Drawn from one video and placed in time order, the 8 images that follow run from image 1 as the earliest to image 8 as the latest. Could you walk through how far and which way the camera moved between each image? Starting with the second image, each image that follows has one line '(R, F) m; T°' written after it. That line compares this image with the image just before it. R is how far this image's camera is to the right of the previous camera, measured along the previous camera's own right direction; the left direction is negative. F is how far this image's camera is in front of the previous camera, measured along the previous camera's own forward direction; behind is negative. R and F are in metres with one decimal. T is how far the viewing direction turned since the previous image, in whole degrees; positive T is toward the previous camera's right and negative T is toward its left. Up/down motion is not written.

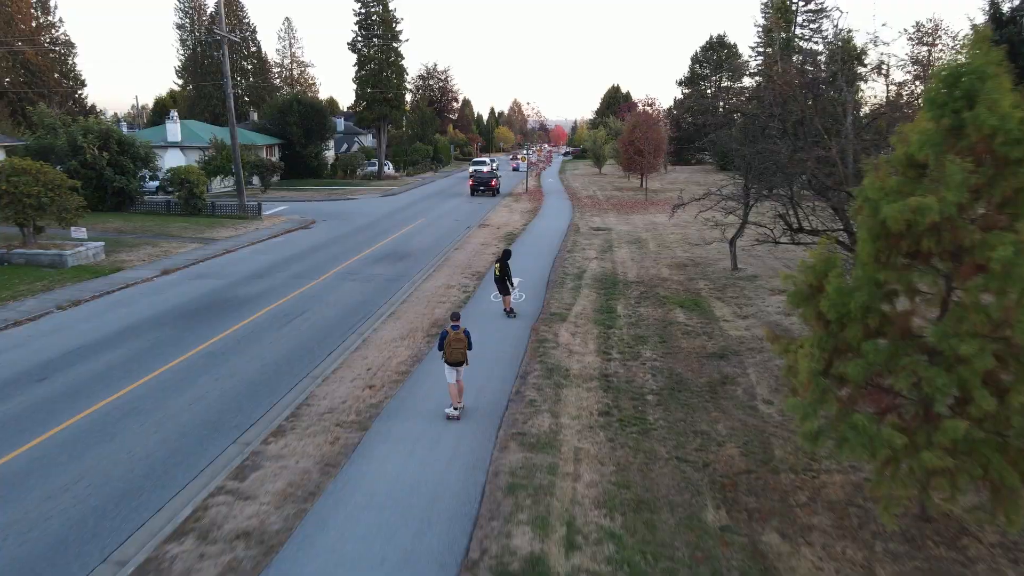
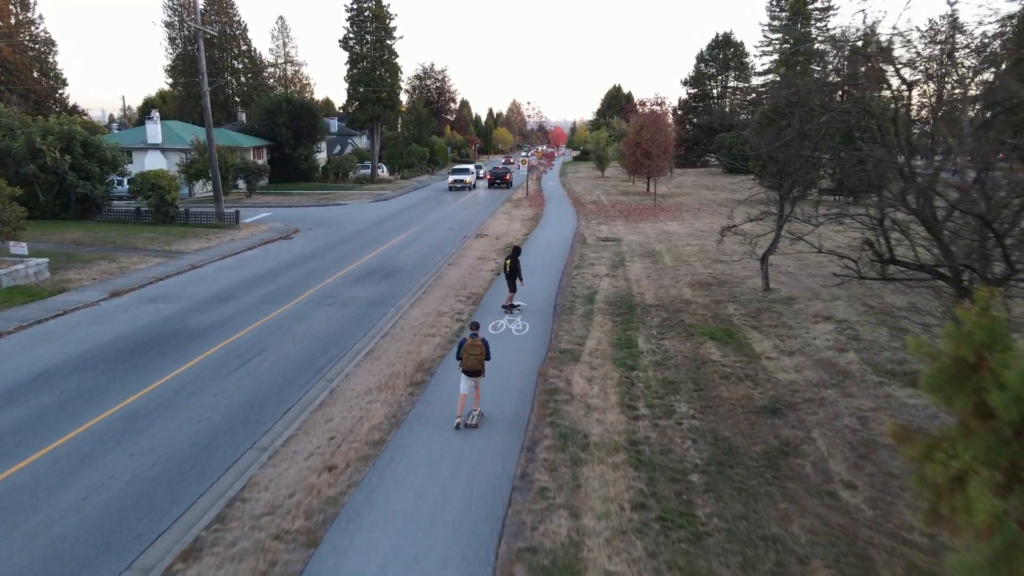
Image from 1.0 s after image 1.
(-0.1, +2.2) m; 0°
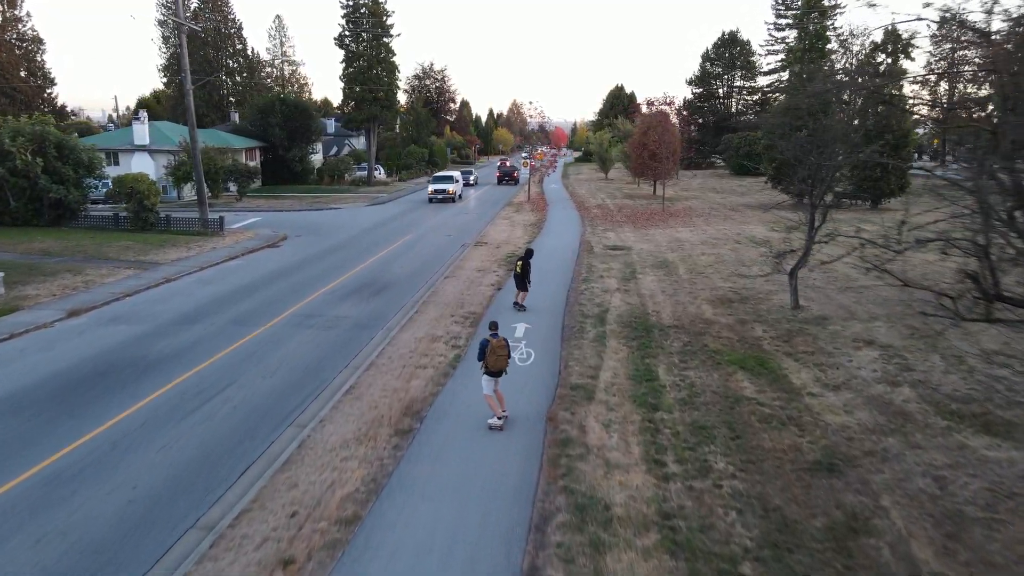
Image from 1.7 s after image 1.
(0.0, +1.5) m; 0°
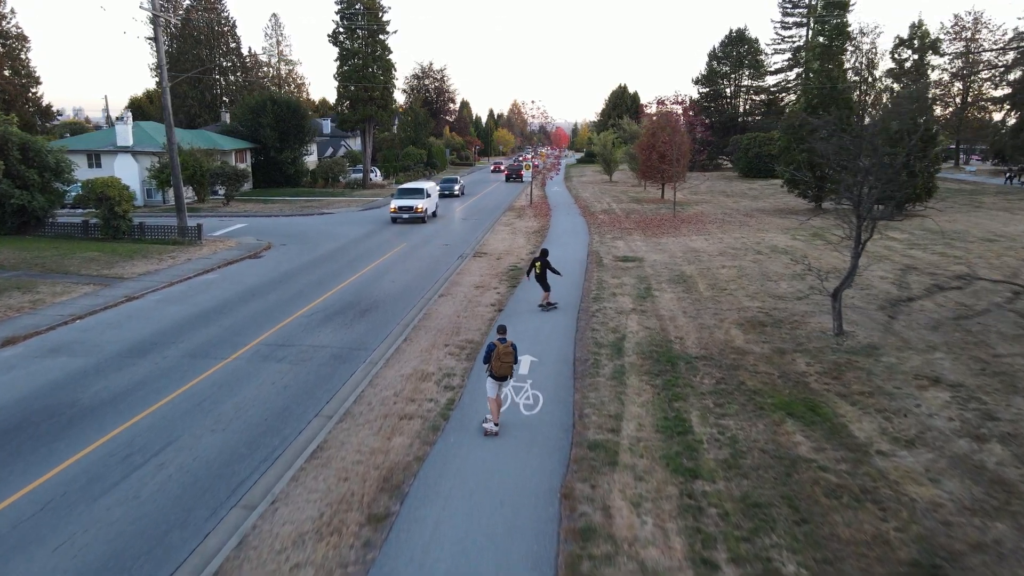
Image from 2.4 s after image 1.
(0.0, +1.8) m; 0°
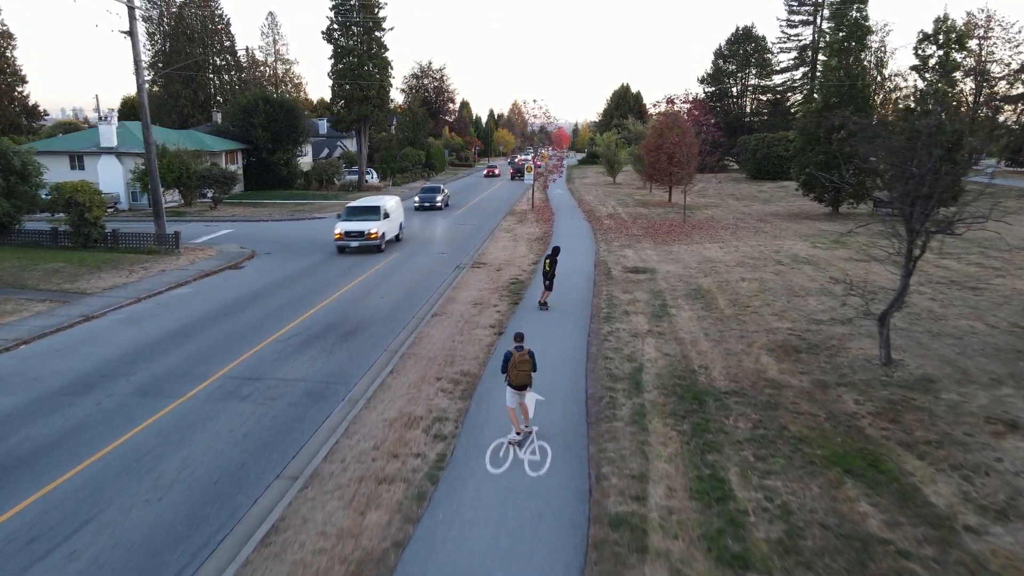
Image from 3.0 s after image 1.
(0.0, +1.5) m; 0°
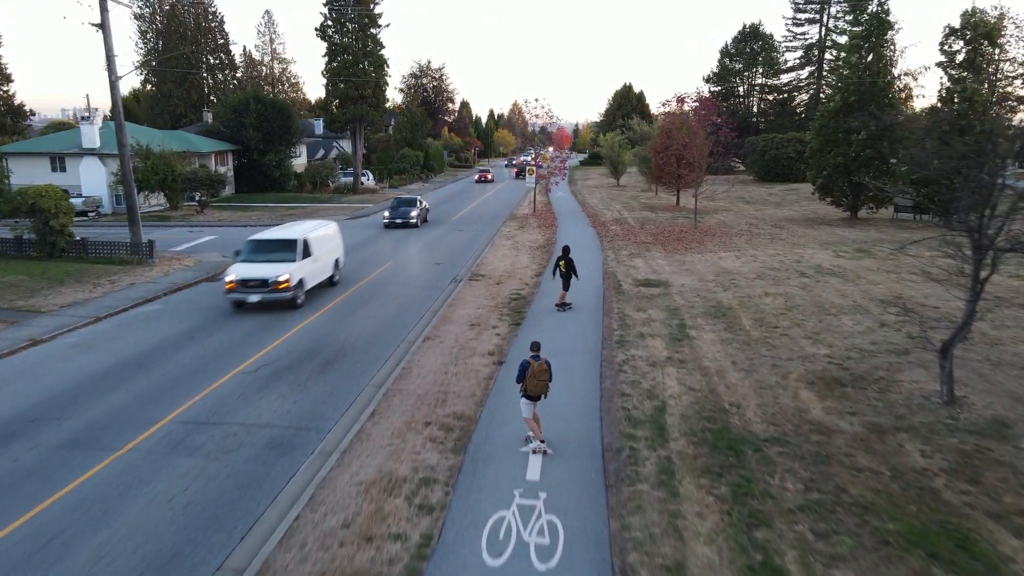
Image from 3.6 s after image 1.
(0.0, +1.5) m; 0°
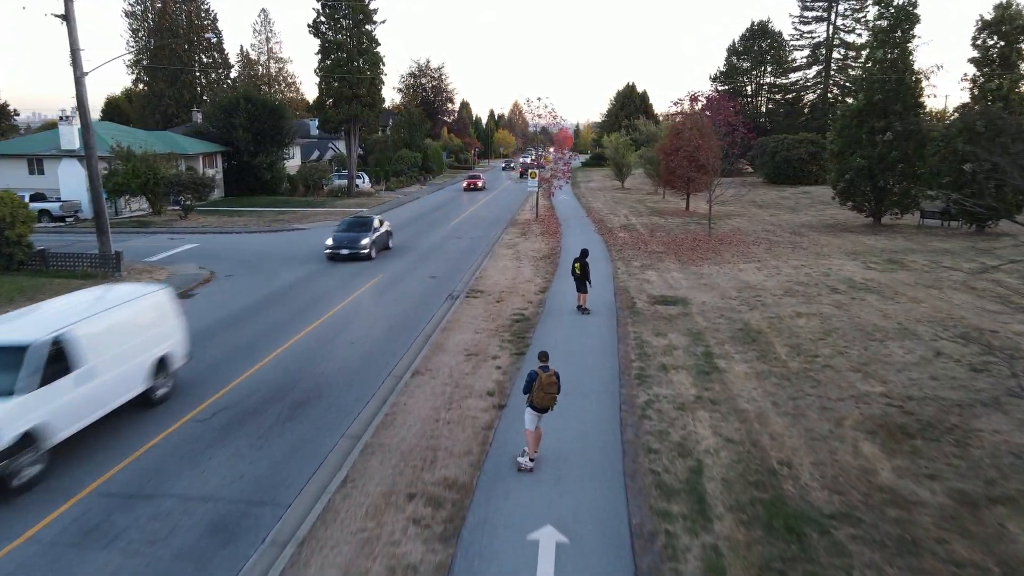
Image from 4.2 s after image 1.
(0.0, +1.7) m; 0°
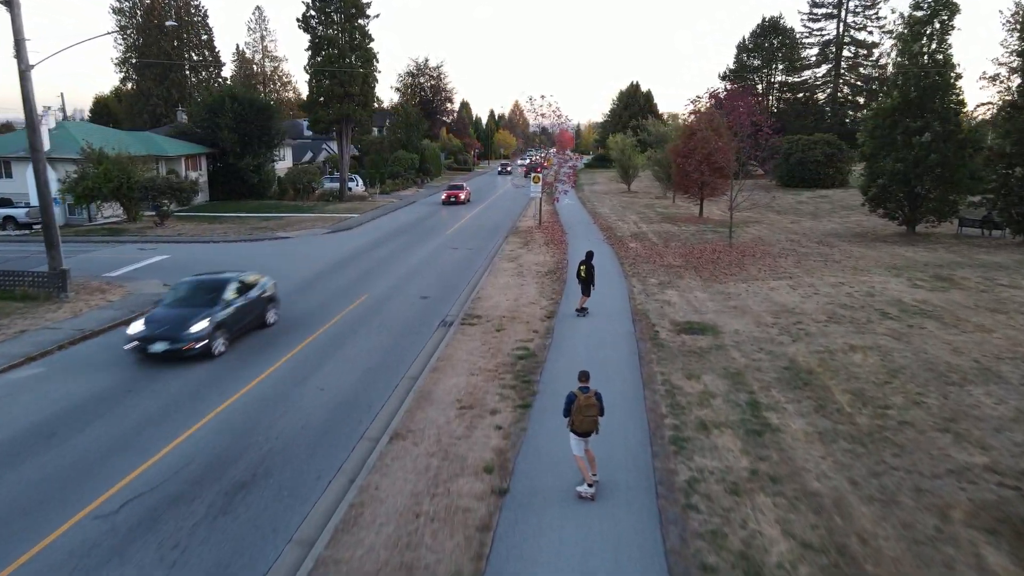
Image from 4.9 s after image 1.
(0.0, +2.2) m; 0°
